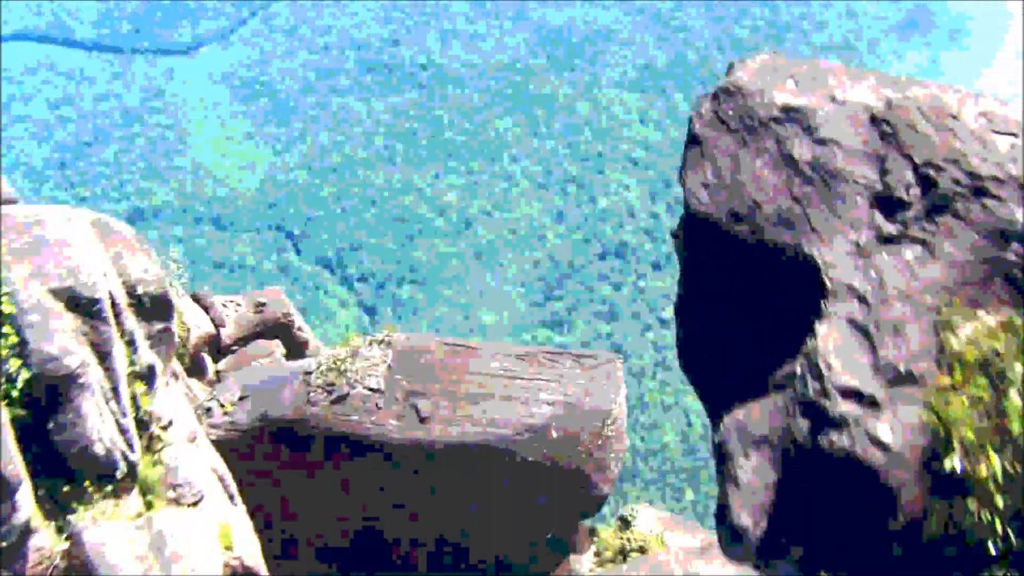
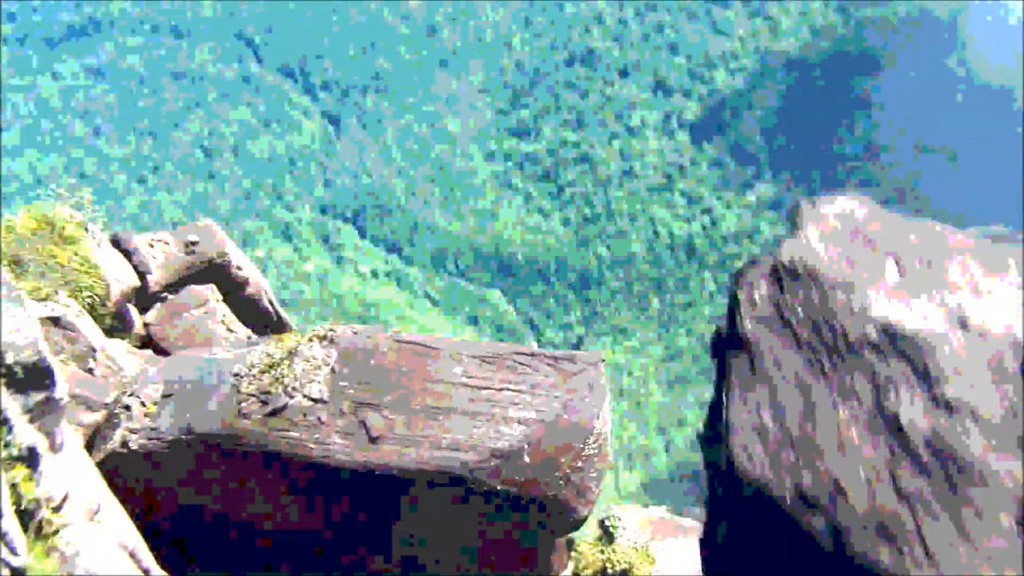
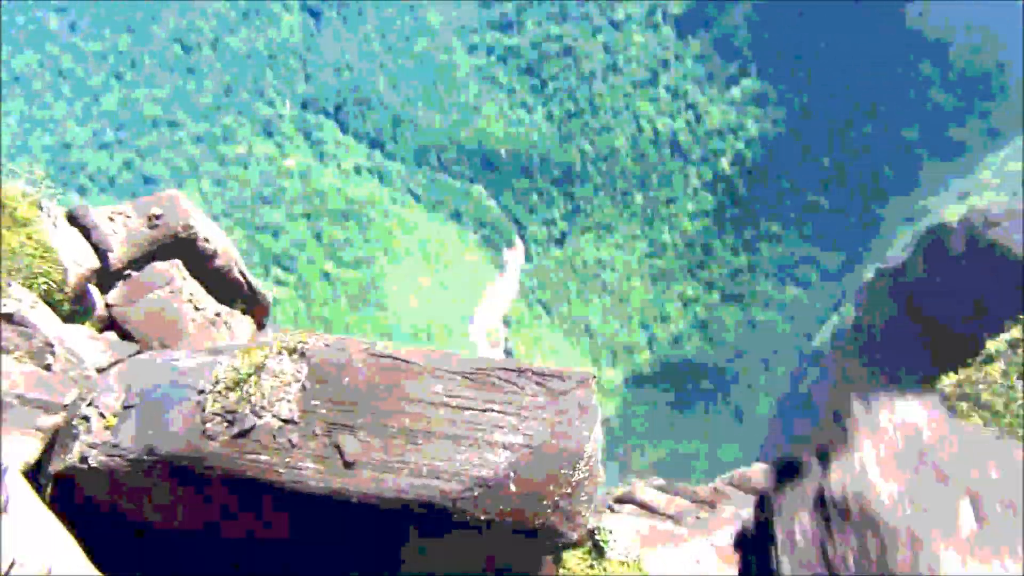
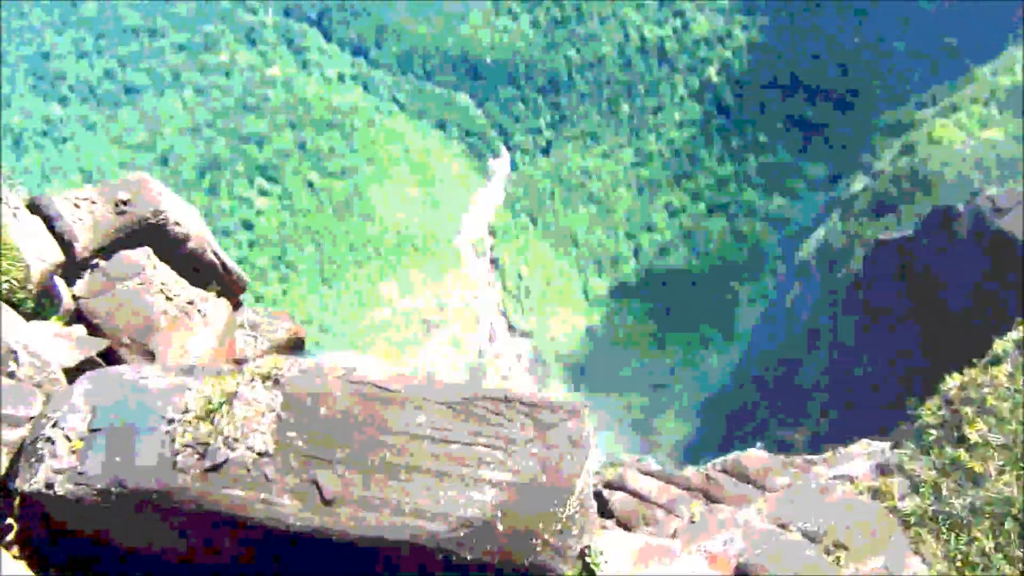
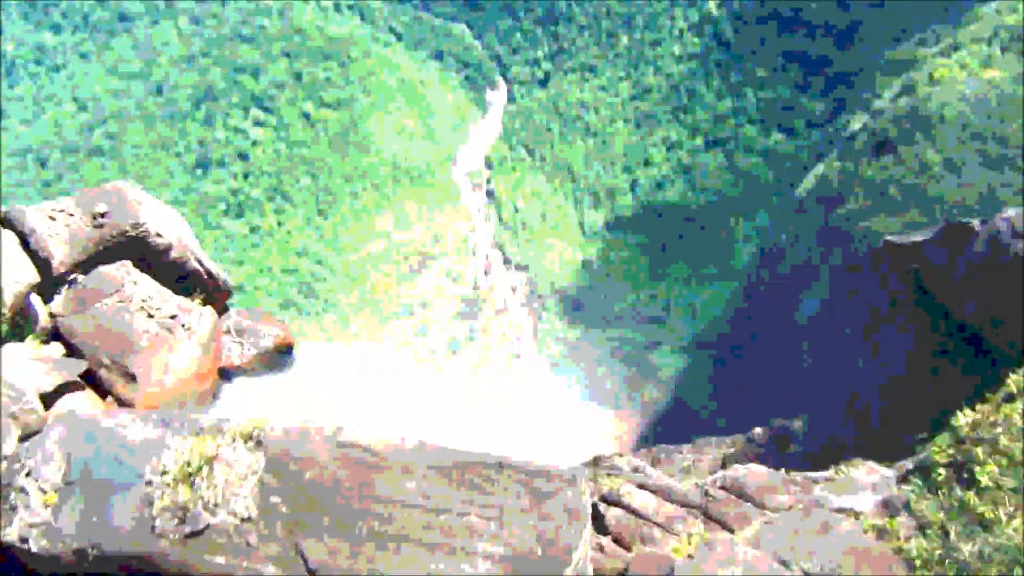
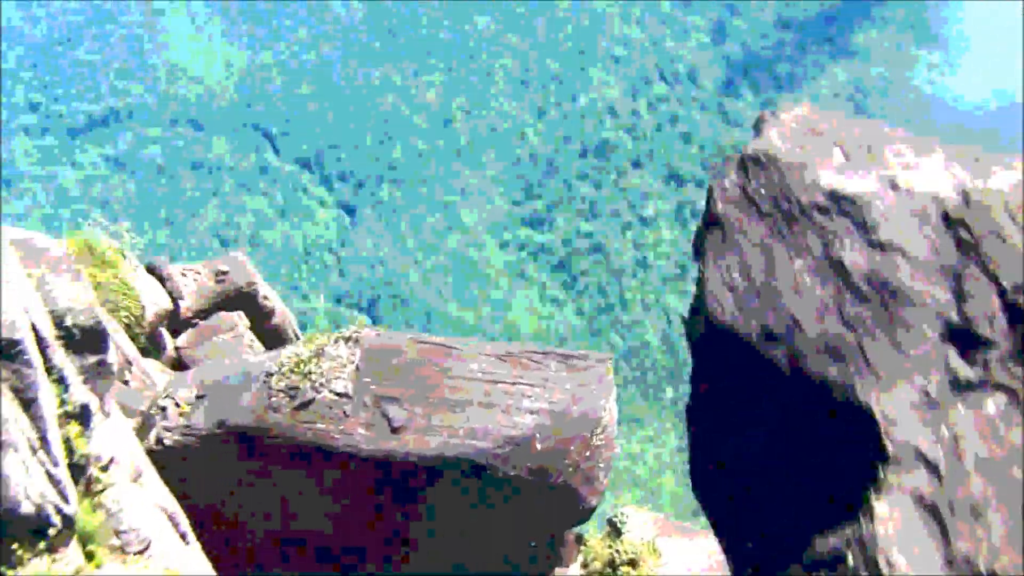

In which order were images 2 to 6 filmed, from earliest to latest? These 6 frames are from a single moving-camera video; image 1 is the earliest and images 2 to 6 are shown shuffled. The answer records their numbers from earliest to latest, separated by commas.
6, 2, 3, 4, 5
